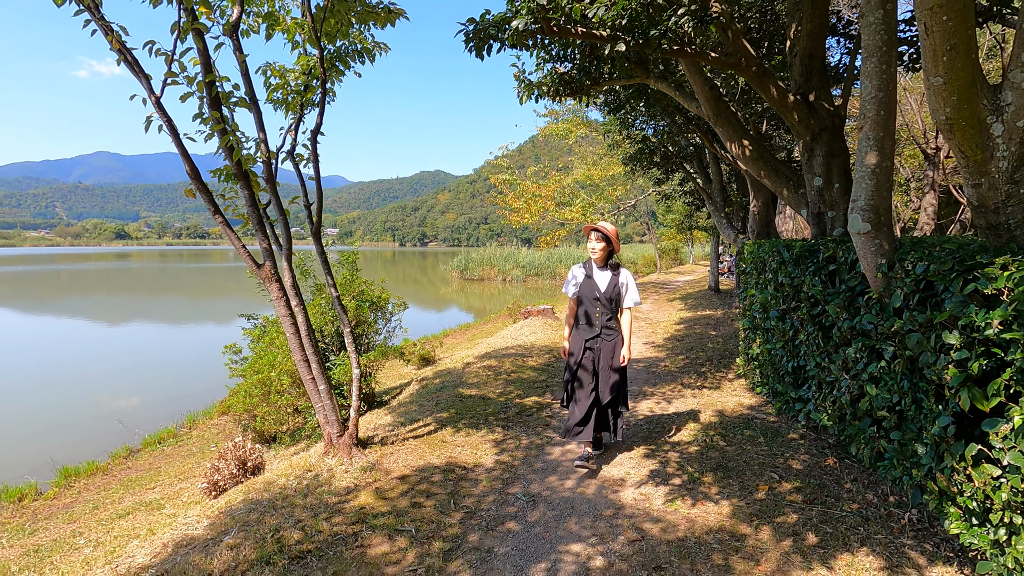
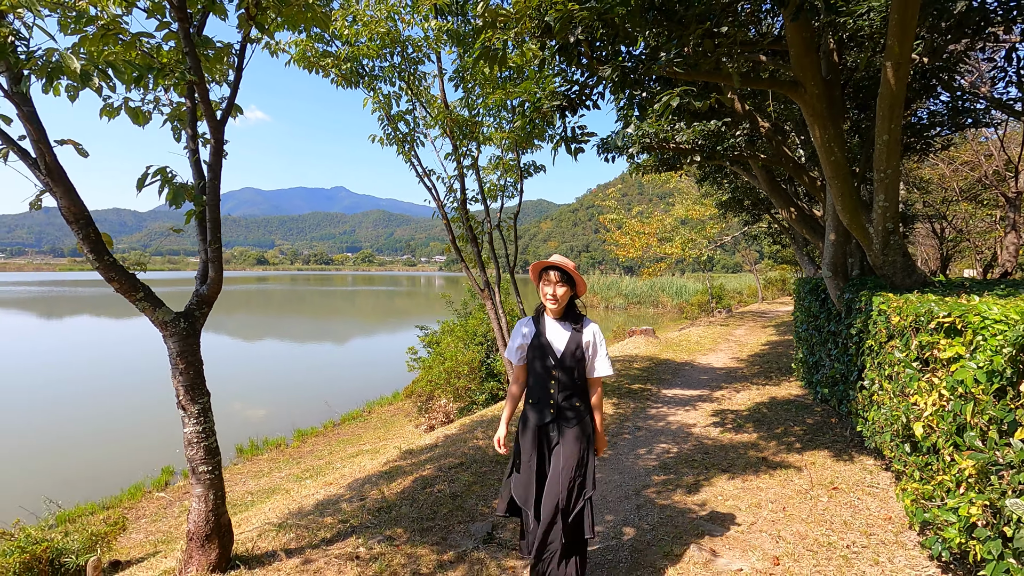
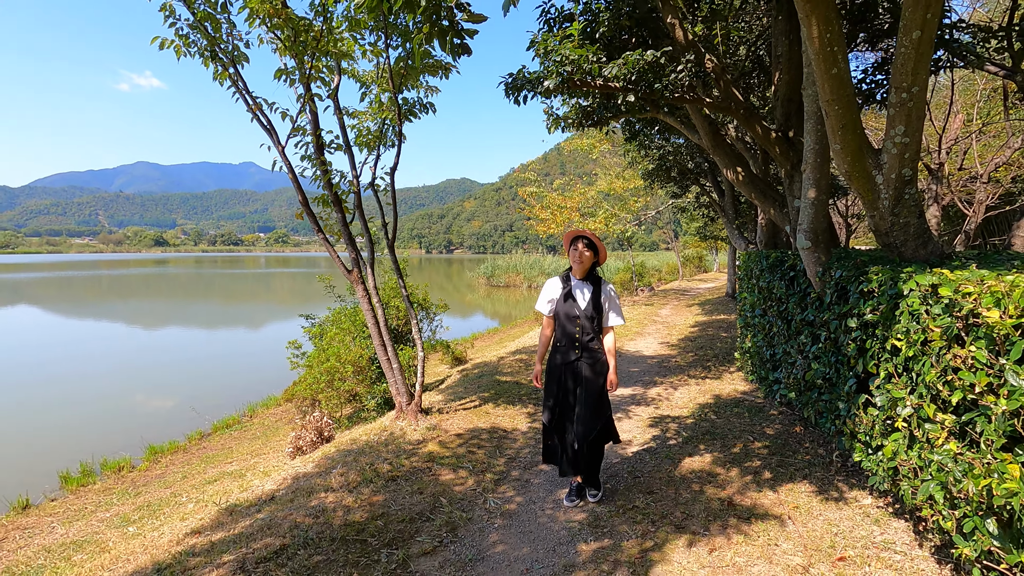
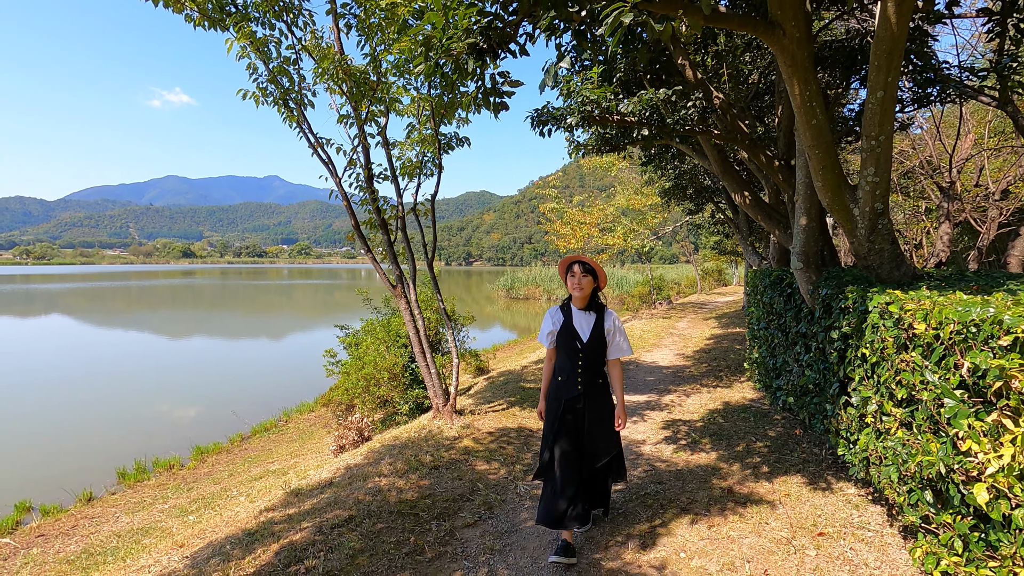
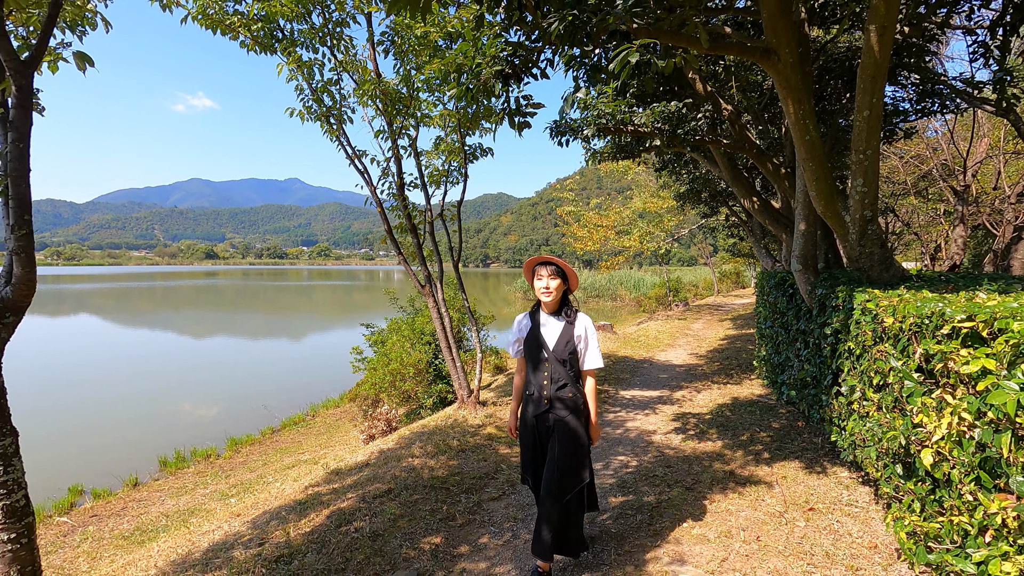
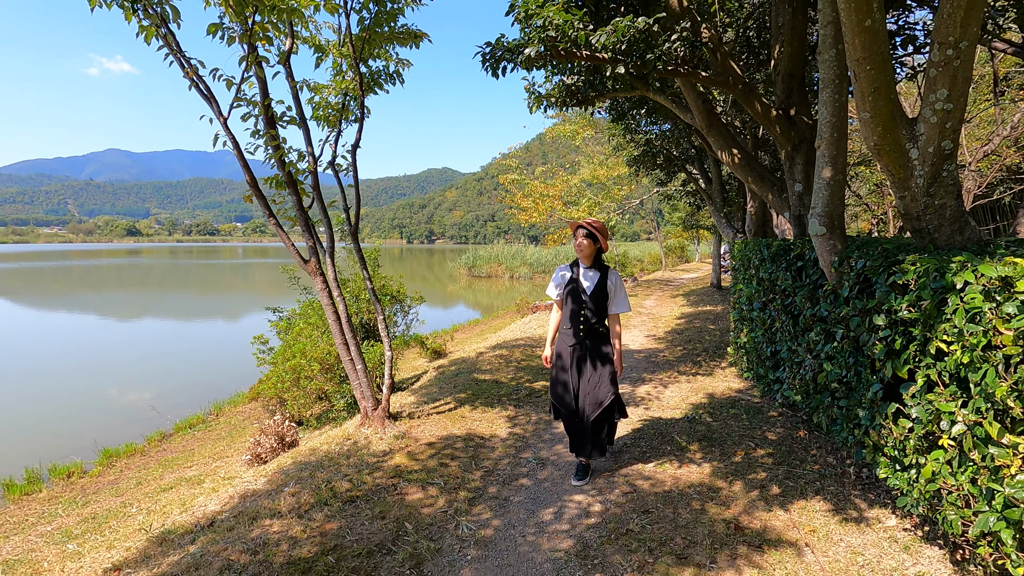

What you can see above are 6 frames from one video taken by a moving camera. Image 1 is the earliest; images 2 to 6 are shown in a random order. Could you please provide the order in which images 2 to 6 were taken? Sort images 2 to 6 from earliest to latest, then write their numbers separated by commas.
6, 3, 4, 5, 2
